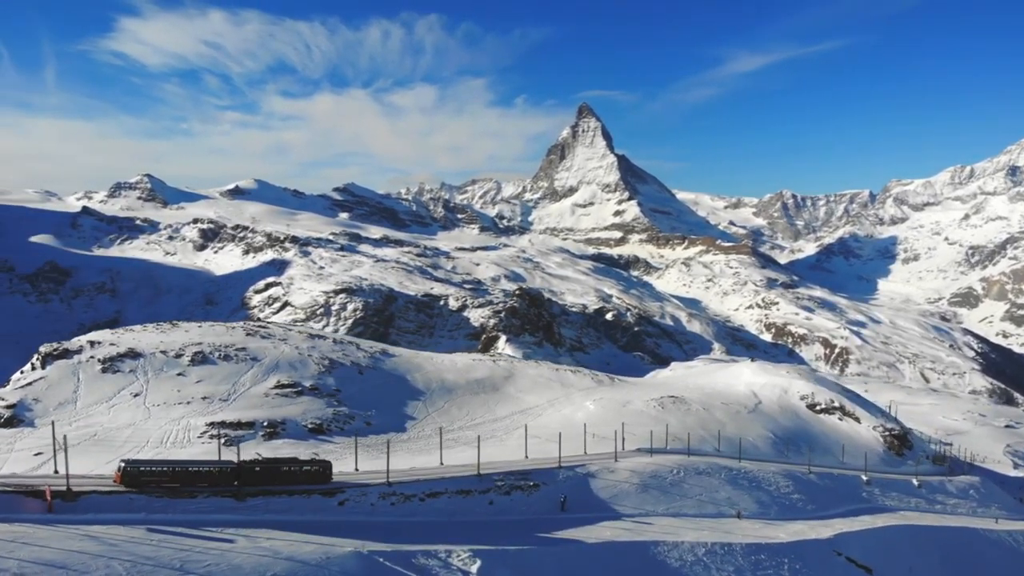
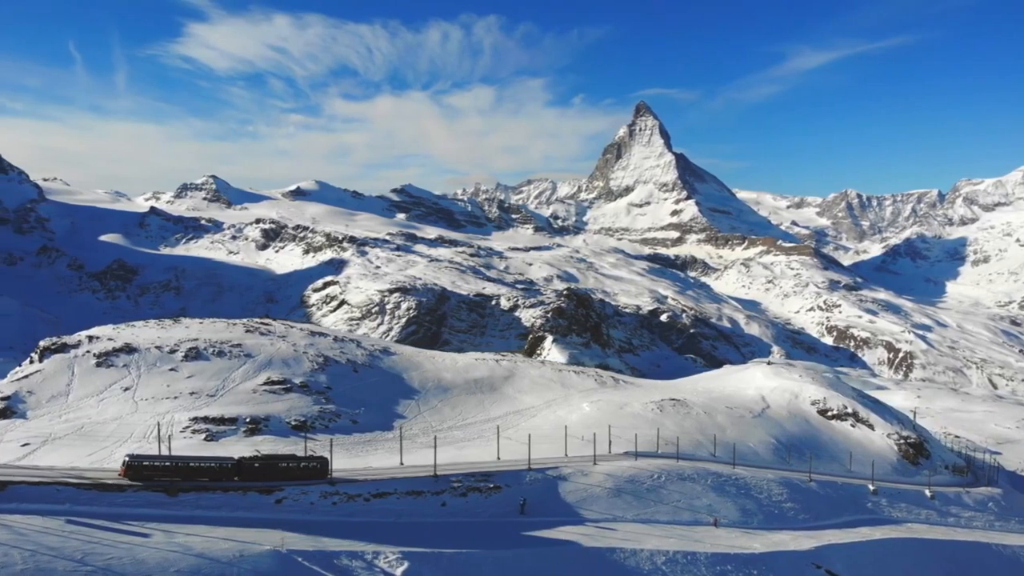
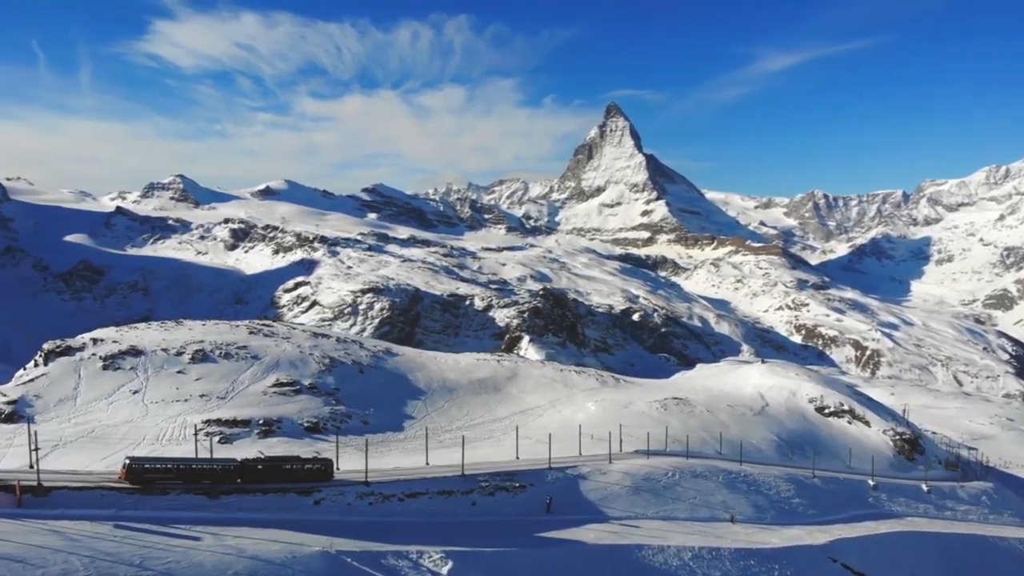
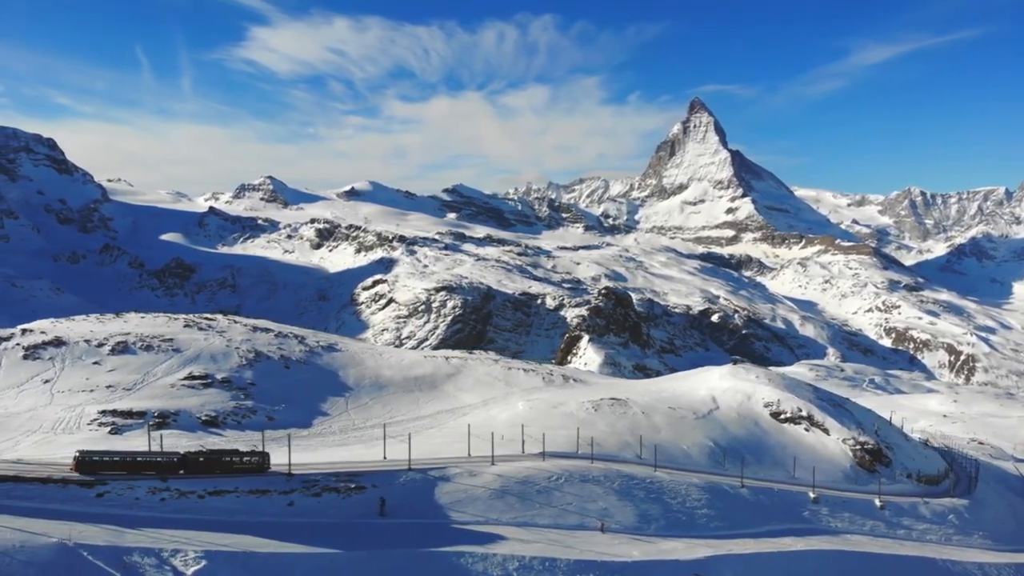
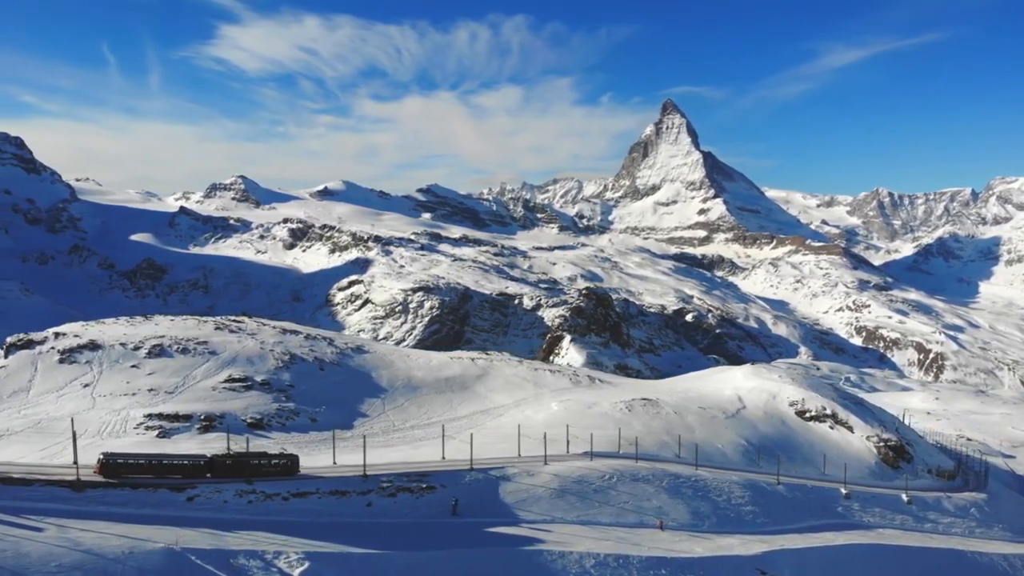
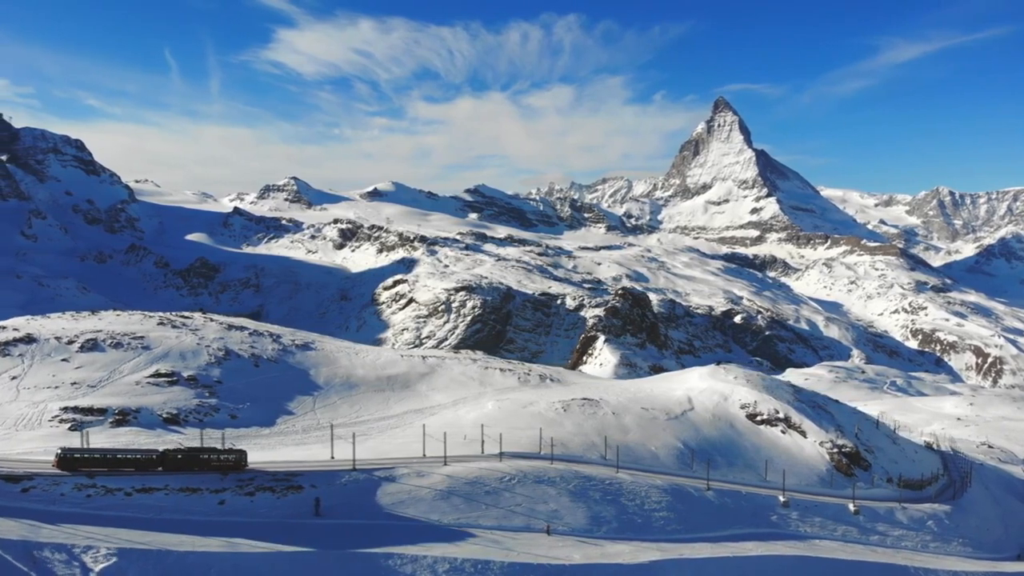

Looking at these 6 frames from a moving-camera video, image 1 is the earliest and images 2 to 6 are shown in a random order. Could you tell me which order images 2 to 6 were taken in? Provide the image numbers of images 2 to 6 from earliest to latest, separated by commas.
3, 2, 5, 4, 6
